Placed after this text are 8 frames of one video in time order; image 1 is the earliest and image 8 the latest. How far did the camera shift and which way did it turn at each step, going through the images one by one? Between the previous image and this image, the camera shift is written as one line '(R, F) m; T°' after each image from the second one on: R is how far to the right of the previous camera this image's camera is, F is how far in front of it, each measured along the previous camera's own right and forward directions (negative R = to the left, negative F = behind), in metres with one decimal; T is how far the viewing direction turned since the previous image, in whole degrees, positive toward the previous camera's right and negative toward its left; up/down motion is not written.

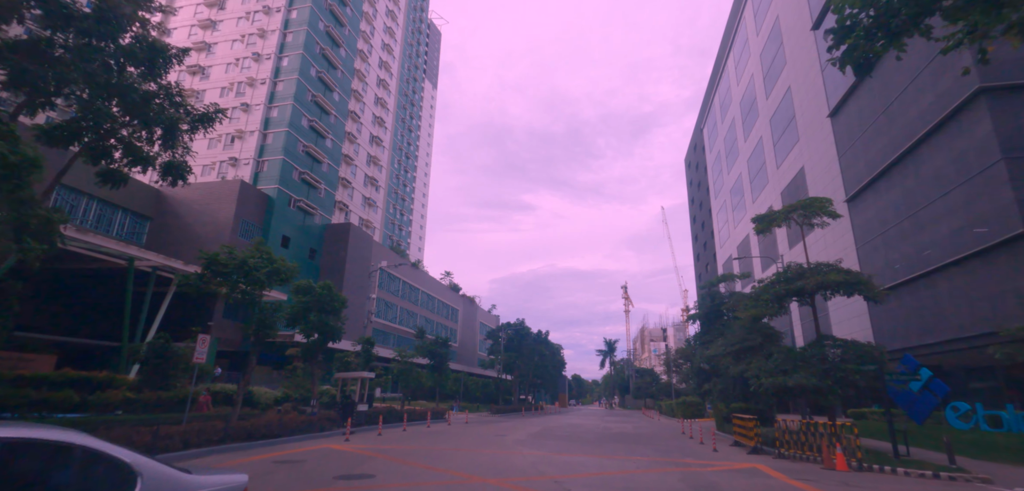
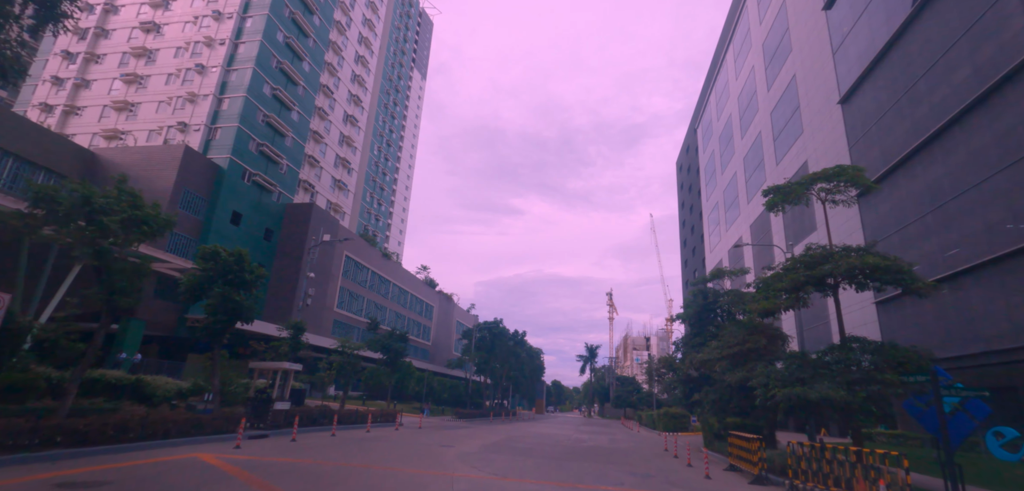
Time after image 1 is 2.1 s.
(+1.1, +3.8) m; +1°
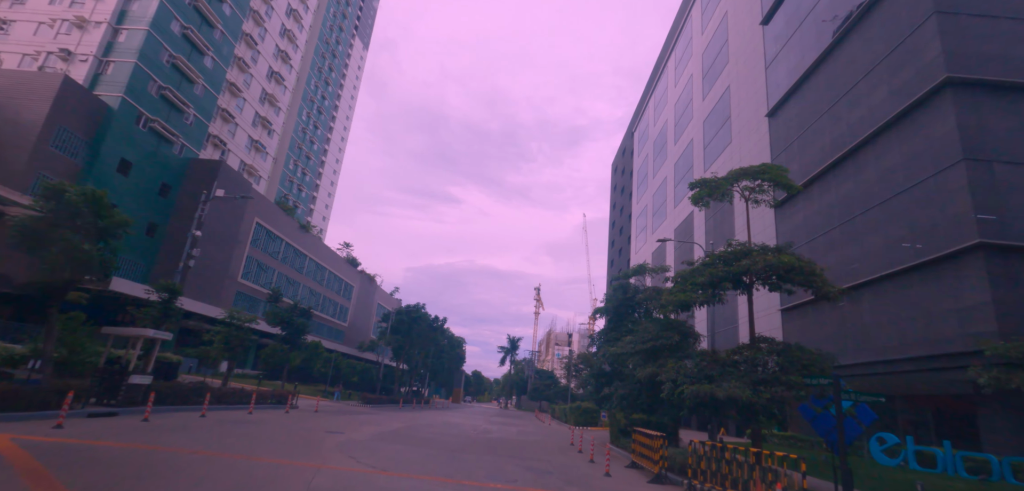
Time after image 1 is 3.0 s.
(+0.7, +1.3) m; +8°
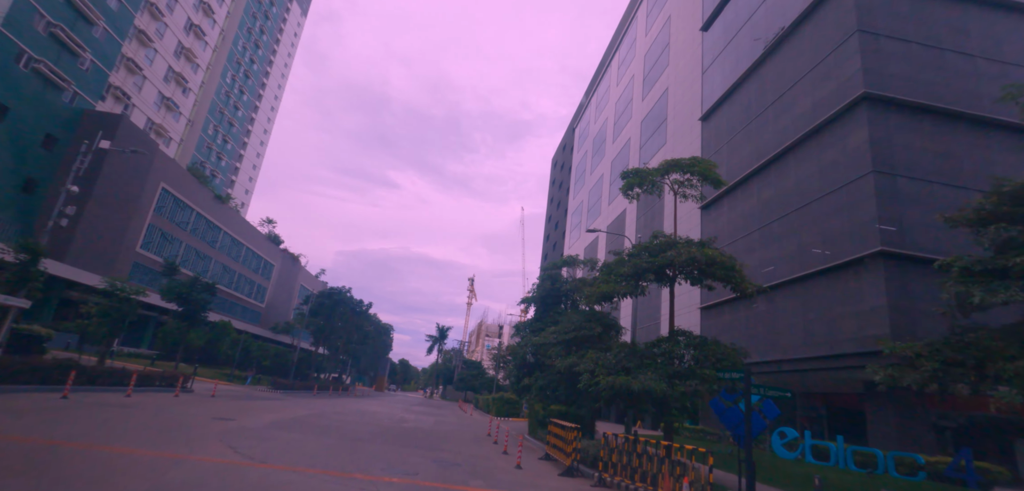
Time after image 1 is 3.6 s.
(+0.4, +0.8) m; +7°
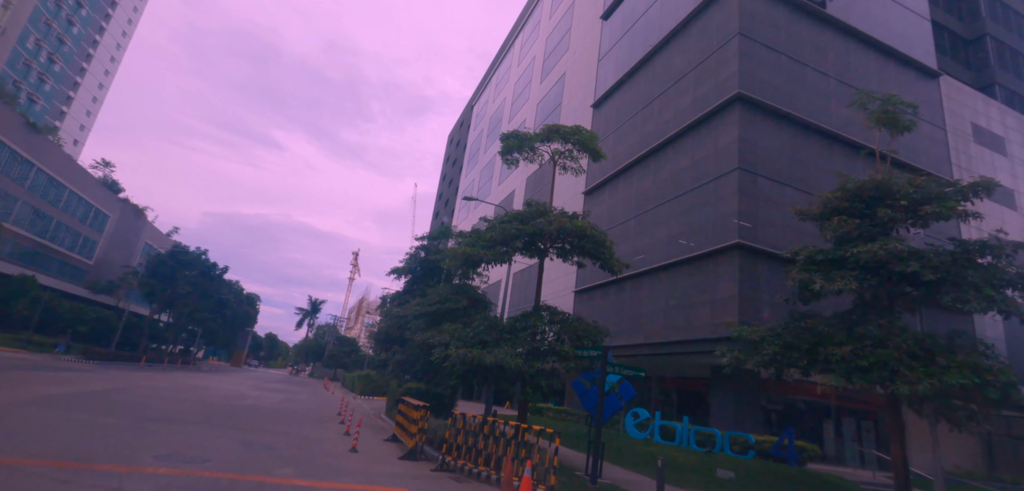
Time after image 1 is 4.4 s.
(+0.8, +1.3) m; +13°
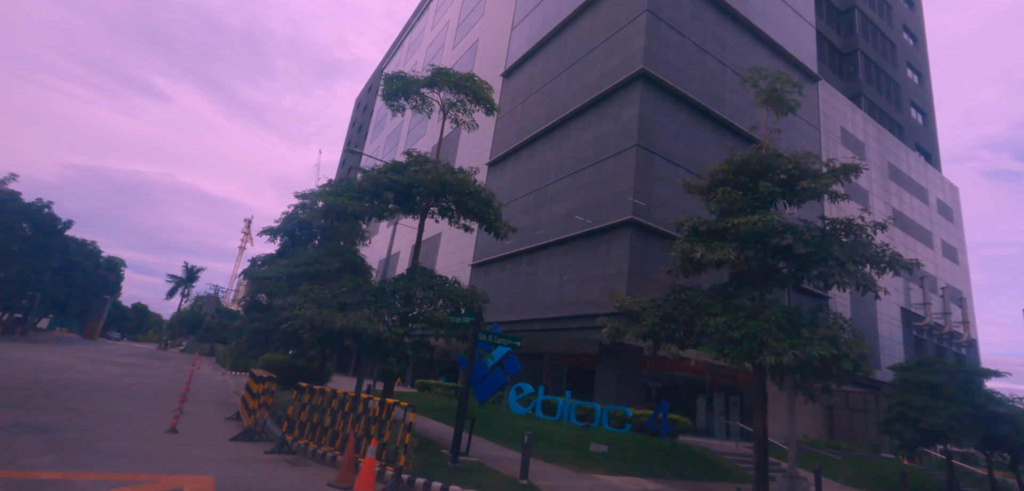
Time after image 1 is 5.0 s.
(+0.8, +1.1) m; +10°
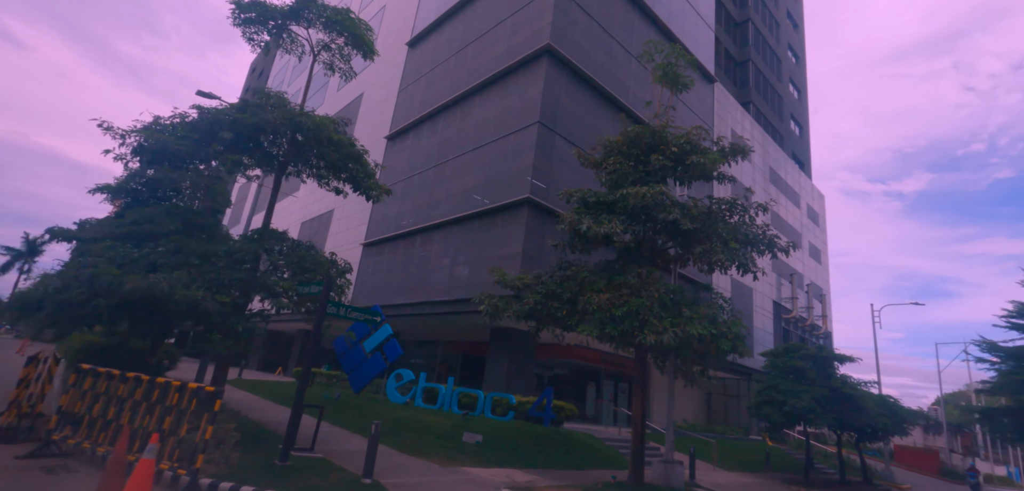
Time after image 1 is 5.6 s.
(+0.8, +1.1) m; +10°
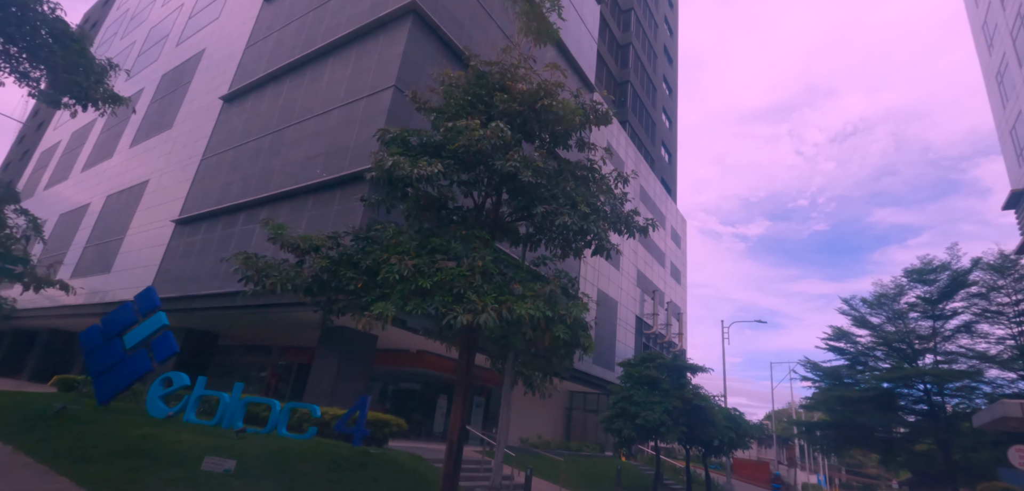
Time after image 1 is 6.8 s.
(+1.4, +2.1) m; +13°
